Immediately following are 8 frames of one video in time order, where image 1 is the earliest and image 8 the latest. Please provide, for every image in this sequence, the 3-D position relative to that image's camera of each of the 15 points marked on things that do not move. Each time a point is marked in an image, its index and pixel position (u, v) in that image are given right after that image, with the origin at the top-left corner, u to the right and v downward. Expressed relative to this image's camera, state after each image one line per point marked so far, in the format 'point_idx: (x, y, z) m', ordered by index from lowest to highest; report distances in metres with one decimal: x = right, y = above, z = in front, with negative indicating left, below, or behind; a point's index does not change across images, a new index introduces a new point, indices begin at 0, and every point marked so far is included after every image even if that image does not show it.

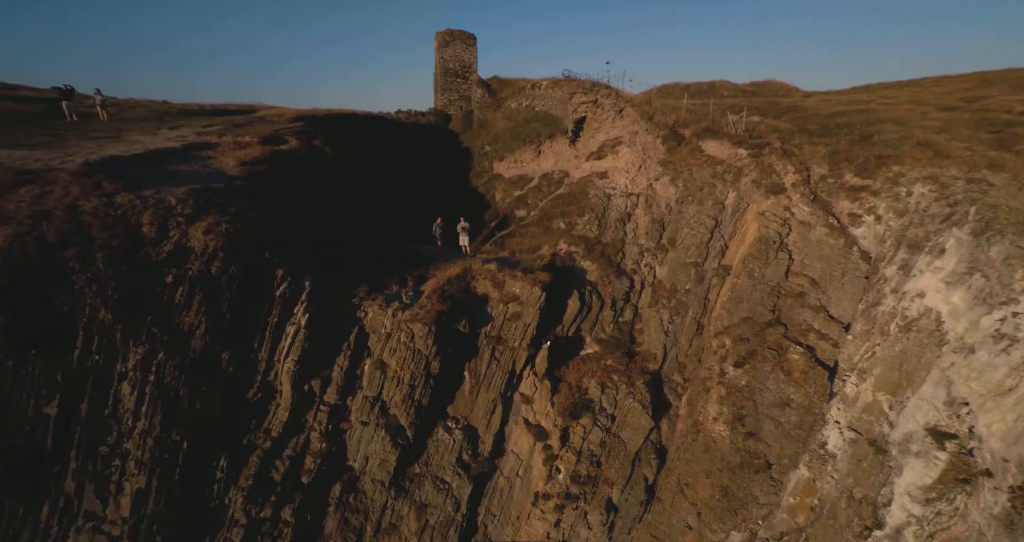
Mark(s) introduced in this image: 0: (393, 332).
0: (-4.4, -2.3, +18.2) m
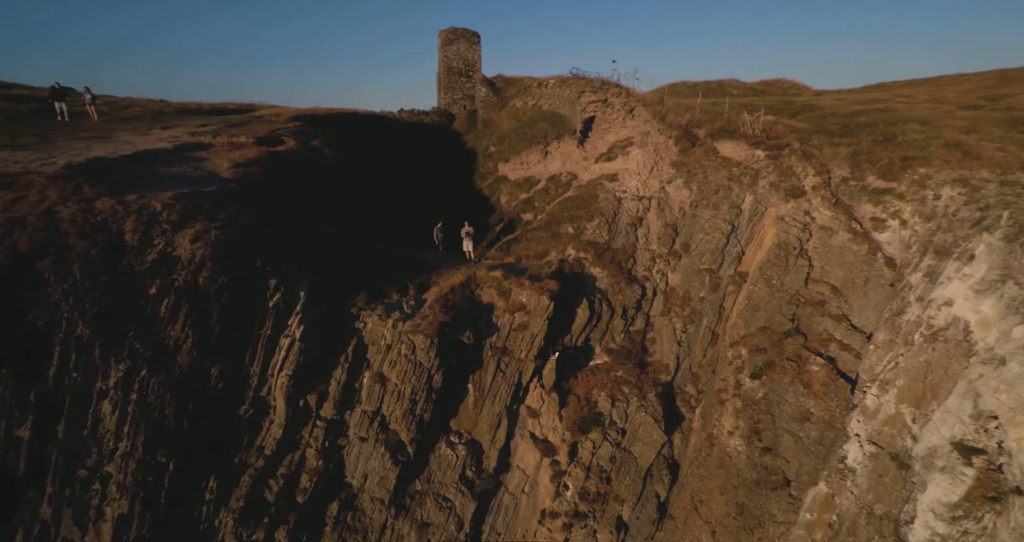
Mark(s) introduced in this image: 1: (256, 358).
0: (-4.2, -2.6, +17.3) m
1: (-7.9, -2.7, +15.1) m
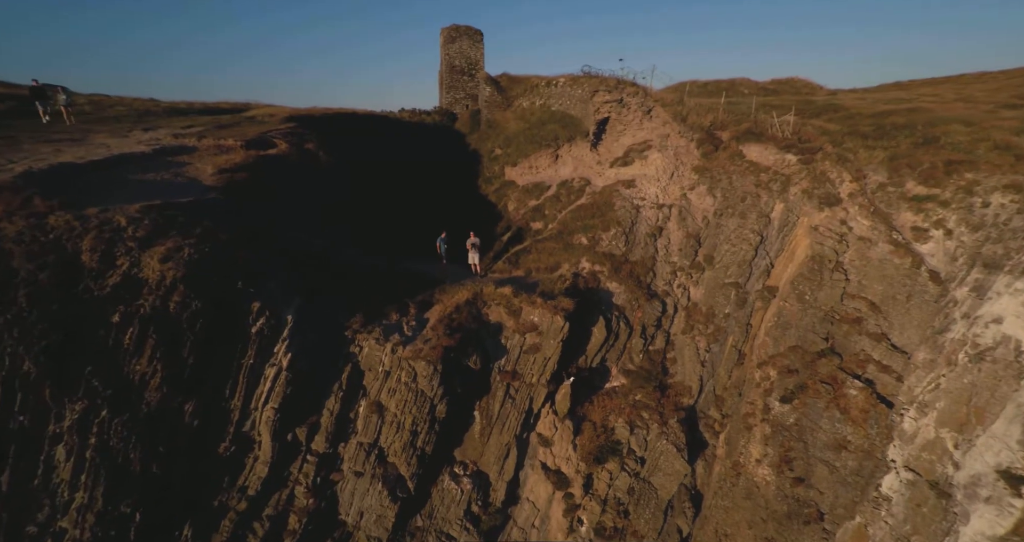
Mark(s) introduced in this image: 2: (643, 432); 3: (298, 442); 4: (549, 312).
0: (-3.8, -3.2, +15.6) m
1: (-7.6, -3.3, +13.5) m
2: (+5.1, -6.2, +19.0) m
3: (-6.4, -5.1, +14.7) m
4: (+1.3, -1.5, +17.4) m
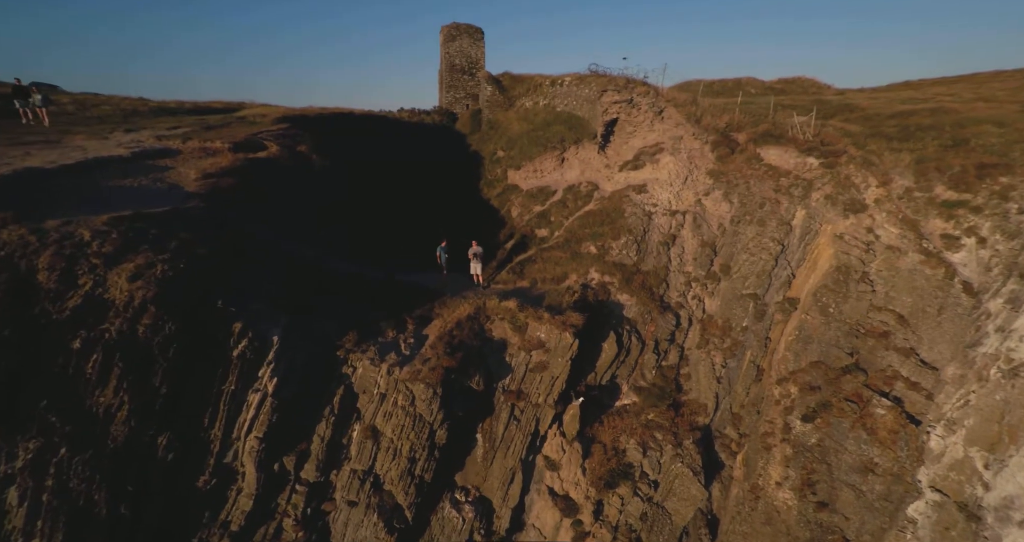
0: (-3.6, -3.6, +14.4) m
1: (-7.4, -3.7, +12.3) m
2: (+5.2, -6.7, +17.8) m
3: (-6.3, -5.6, +13.5) m
4: (+1.5, -1.9, +16.3) m
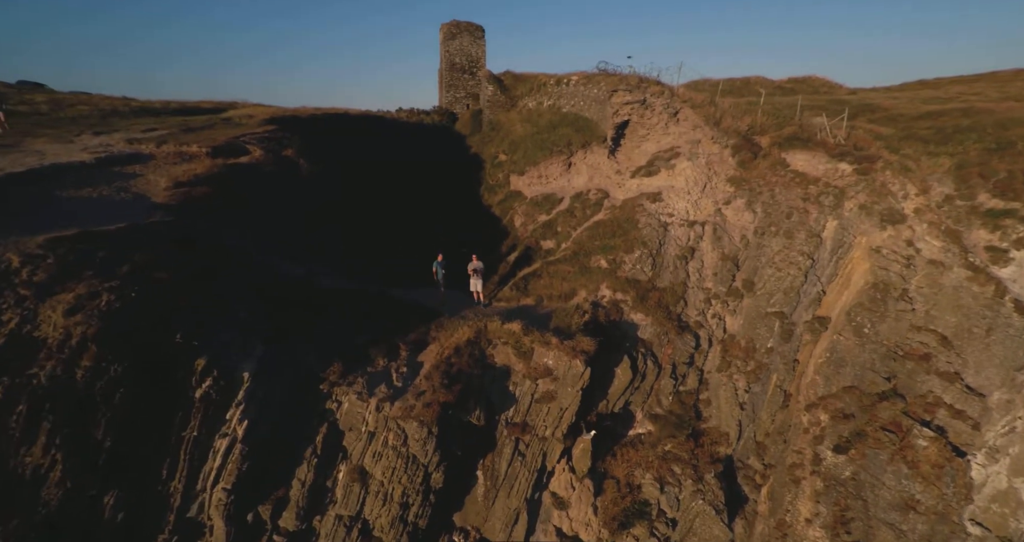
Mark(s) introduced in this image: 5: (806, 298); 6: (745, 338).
0: (-3.5, -4.2, +12.8) m
1: (-7.3, -4.3, +10.7) m
2: (+5.4, -7.2, +16.2) m
3: (-6.1, -6.2, +12.0) m
4: (+1.6, -2.5, +14.6) m
5: (+10.5, -0.9, +17.6) m
6: (+8.4, -2.4, +17.7) m
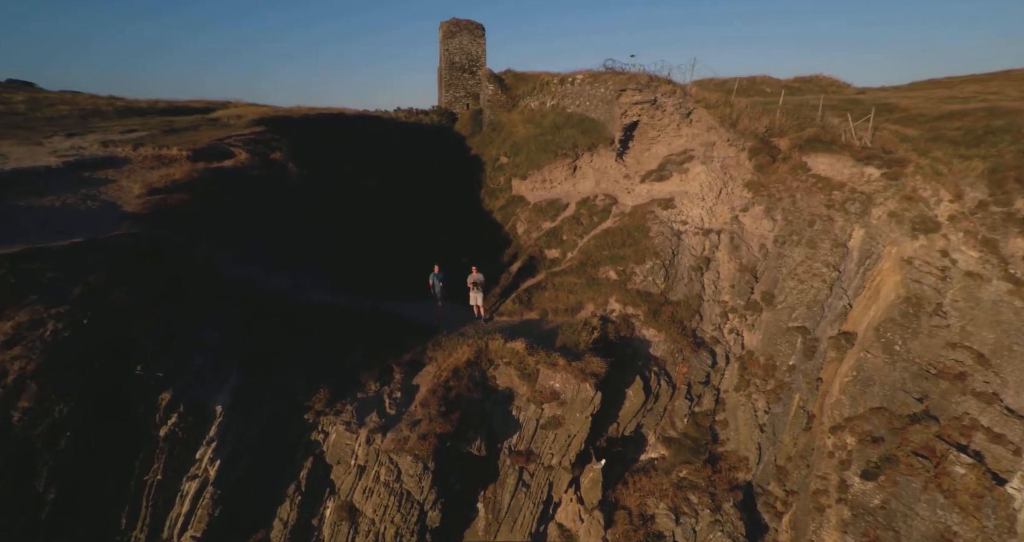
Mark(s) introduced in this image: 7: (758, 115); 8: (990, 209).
0: (-3.4, -4.6, +11.6) m
1: (-7.2, -4.7, +9.5) m
2: (+5.5, -7.6, +15.0) m
3: (-6.0, -6.6, +10.8) m
4: (+1.7, -2.9, +13.4) m
5: (+10.6, -1.3, +16.4) m
6: (+8.5, -2.8, +16.5) m
7: (+9.5, +6.0, +19.0) m
8: (+15.4, +1.9, +15.7) m
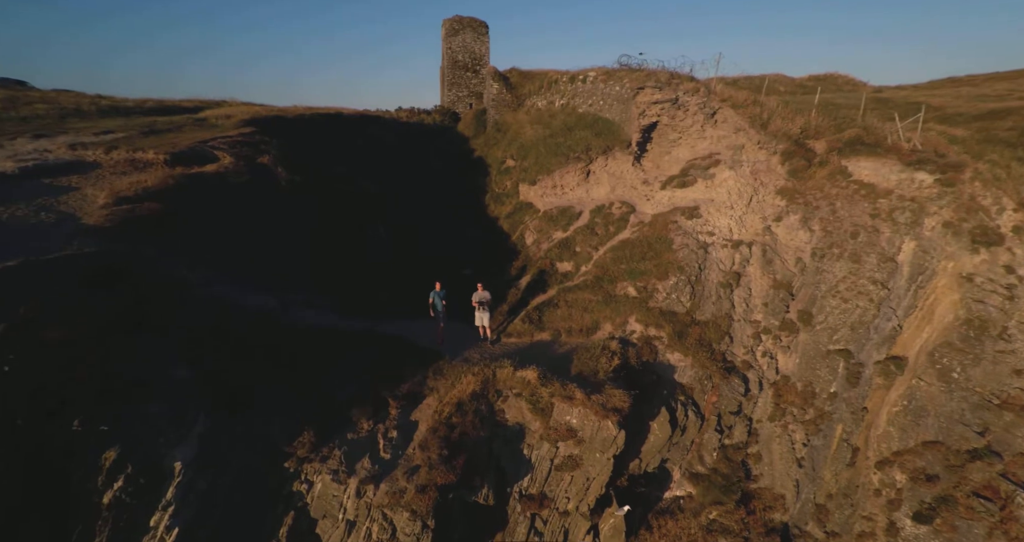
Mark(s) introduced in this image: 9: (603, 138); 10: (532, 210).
0: (-3.2, -5.1, +10.1) m
1: (-6.9, -5.3, +8.0) m
2: (+5.8, -8.2, +13.3) m
3: (-5.8, -7.1, +9.2) m
4: (+2.0, -3.4, +11.9) m
5: (+10.8, -1.8, +14.7) m
6: (+8.8, -3.3, +14.9) m
7: (+9.7, +5.5, +17.3) m
8: (+15.7, +1.4, +14.0) m
9: (+3.5, +5.2, +19.3) m
10: (+0.7, +2.4, +19.5) m
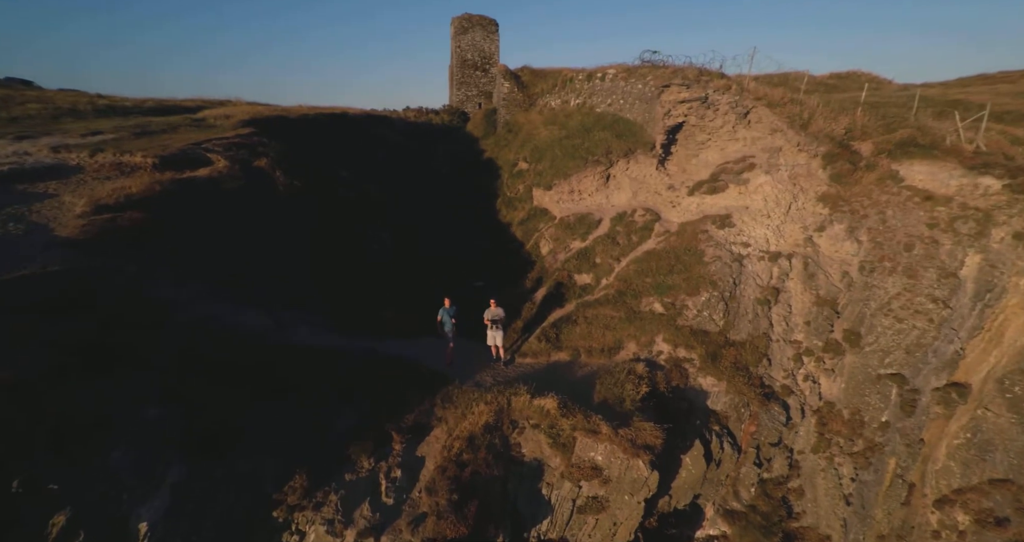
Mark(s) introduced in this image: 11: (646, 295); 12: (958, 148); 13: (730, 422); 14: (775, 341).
0: (-2.8, -5.6, +8.9) m
1: (-6.6, -5.6, +6.8) m
2: (+6.2, -8.6, +11.9) m
3: (-5.5, -7.5, +8.1) m
4: (+2.3, -3.8, +10.5) m
5: (+11.3, -2.3, +13.2) m
6: (+9.2, -3.8, +13.4) m
7: (+10.2, +5.1, +15.9) m
8: (+16.1, +1.0, +12.4) m
9: (+4.0, +4.8, +18.0) m
10: (+1.3, +2.0, +18.2) m
11: (+4.0, -0.7, +14.6) m
12: (+12.5, +3.5, +14.1) m
13: (+5.7, -3.9, +12.8) m
14: (+7.4, -1.9, +13.8) m
